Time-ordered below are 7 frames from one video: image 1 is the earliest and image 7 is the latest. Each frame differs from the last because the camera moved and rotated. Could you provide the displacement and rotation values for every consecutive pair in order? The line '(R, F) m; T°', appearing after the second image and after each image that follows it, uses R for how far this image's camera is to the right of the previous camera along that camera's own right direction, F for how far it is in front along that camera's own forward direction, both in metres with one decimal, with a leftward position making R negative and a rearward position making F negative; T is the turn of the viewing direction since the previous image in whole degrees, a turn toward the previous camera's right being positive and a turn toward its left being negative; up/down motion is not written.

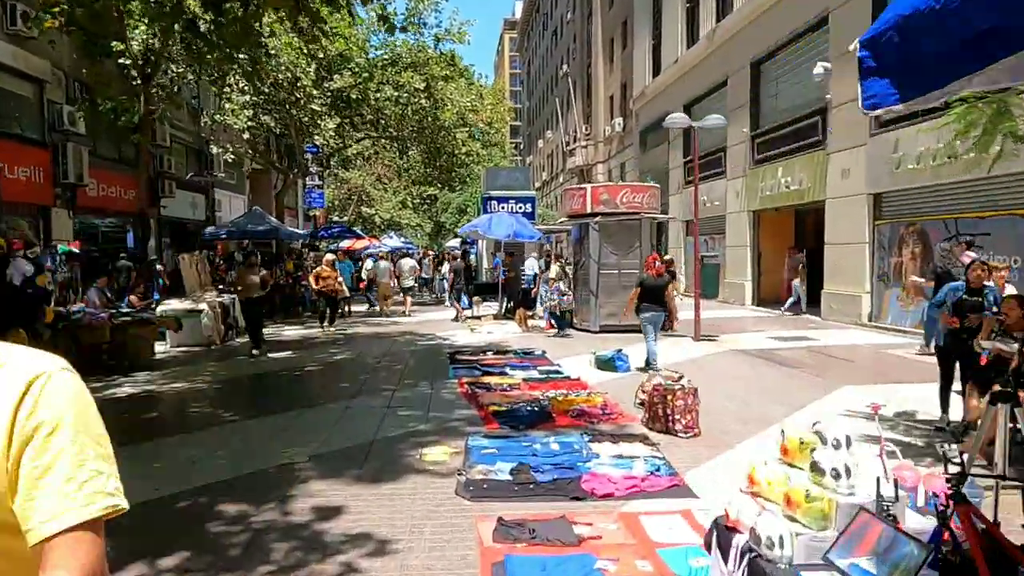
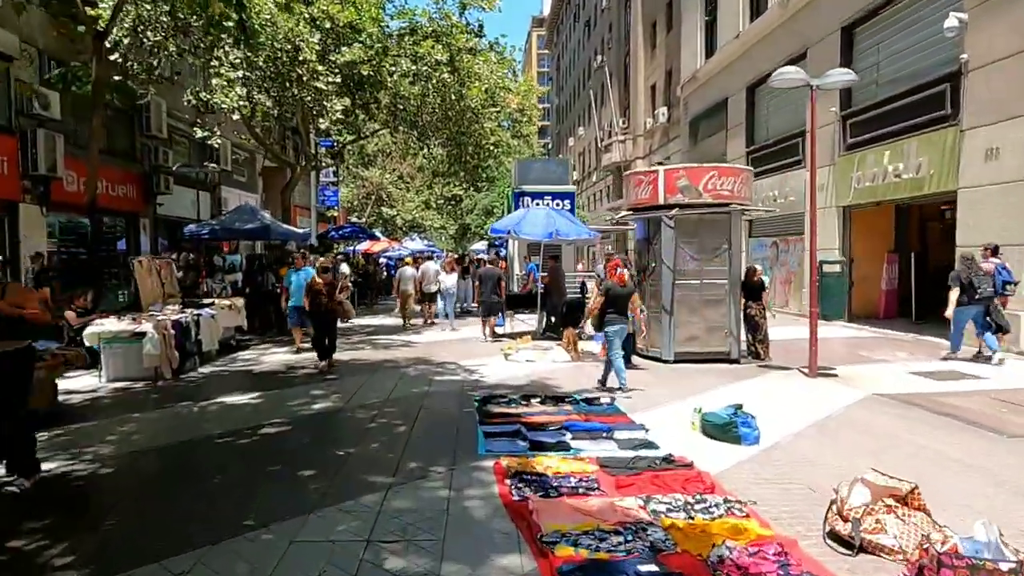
(-0.4, +3.5) m; -2°
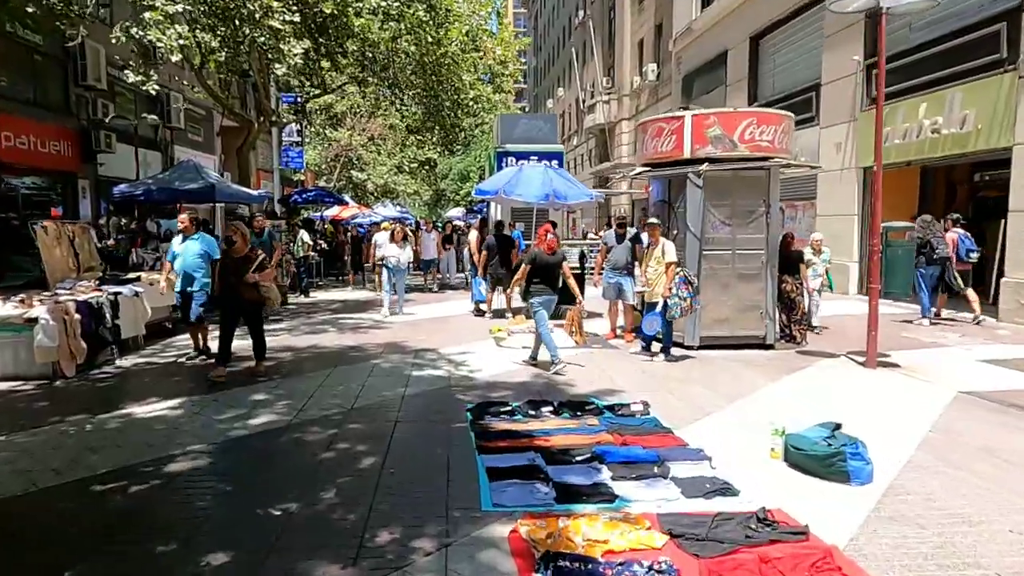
(-0.3, +2.0) m; +2°
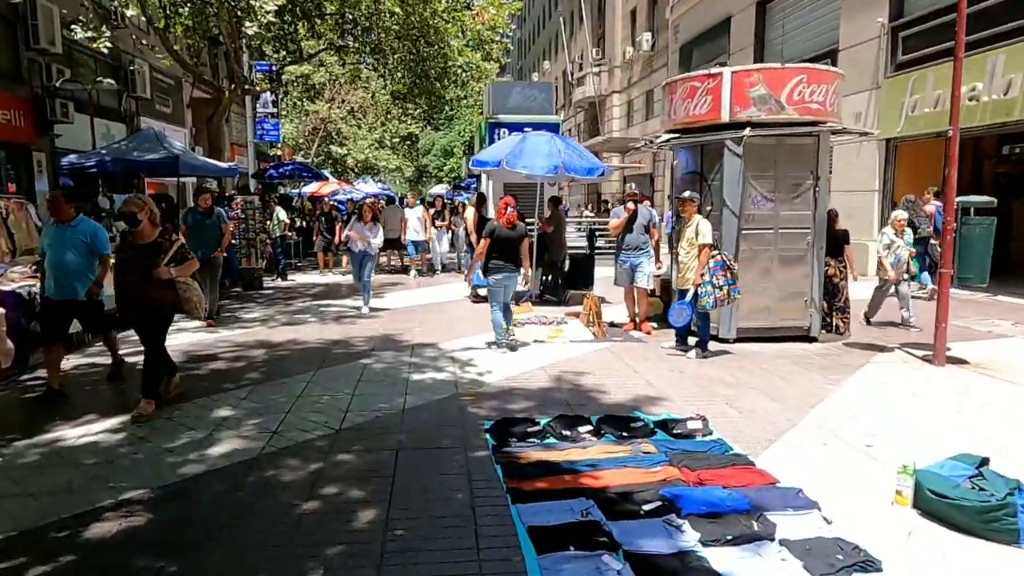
(-0.4, +1.3) m; +2°
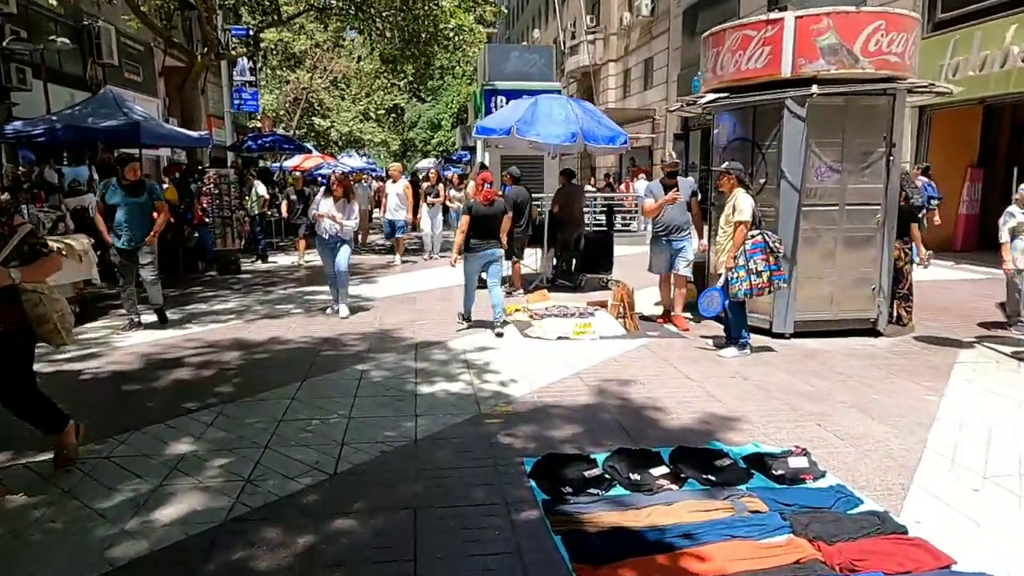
(-0.4, +1.2) m; +1°
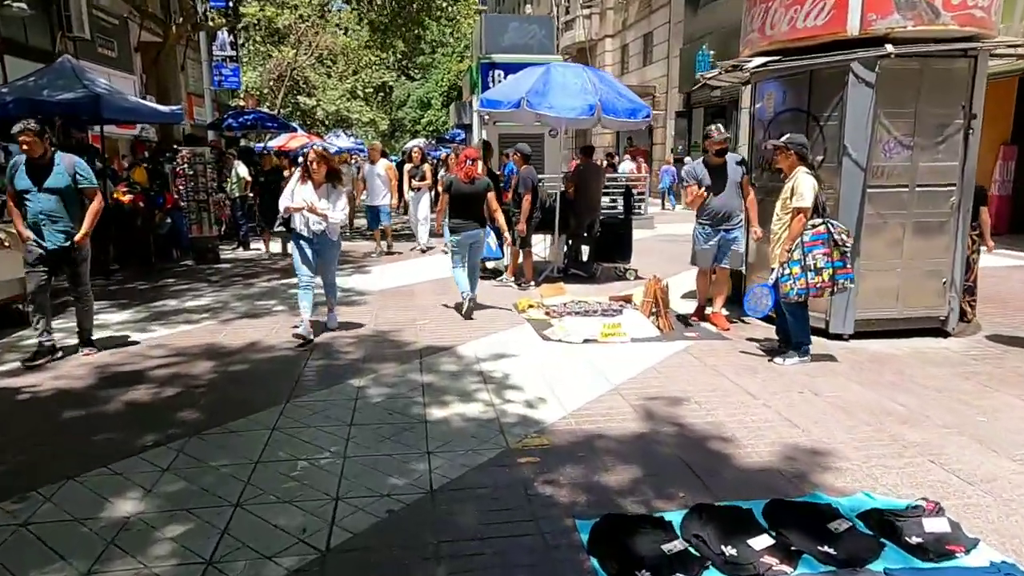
(-0.3, +1.0) m; +1°
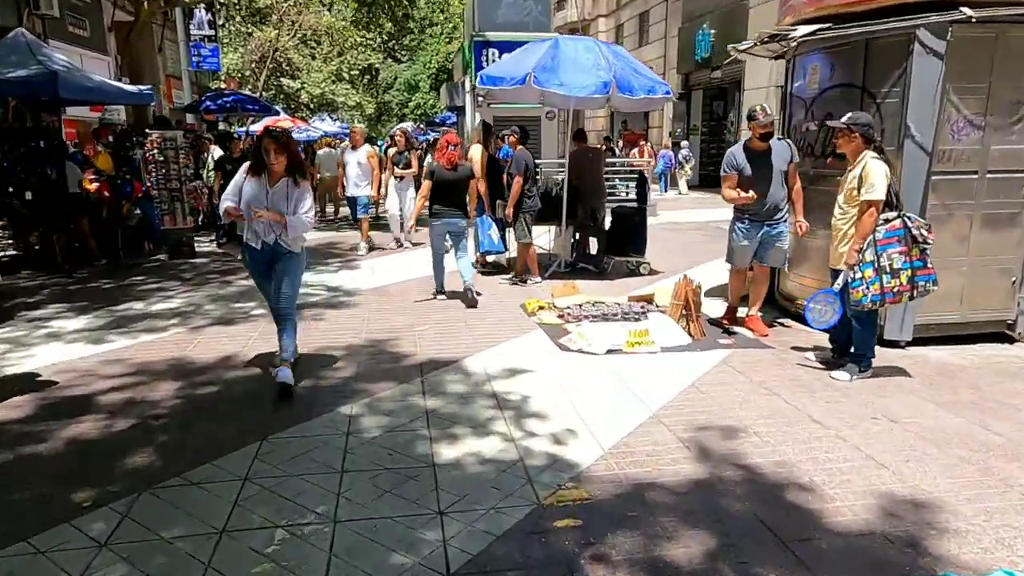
(-0.2, +0.8) m; +1°
